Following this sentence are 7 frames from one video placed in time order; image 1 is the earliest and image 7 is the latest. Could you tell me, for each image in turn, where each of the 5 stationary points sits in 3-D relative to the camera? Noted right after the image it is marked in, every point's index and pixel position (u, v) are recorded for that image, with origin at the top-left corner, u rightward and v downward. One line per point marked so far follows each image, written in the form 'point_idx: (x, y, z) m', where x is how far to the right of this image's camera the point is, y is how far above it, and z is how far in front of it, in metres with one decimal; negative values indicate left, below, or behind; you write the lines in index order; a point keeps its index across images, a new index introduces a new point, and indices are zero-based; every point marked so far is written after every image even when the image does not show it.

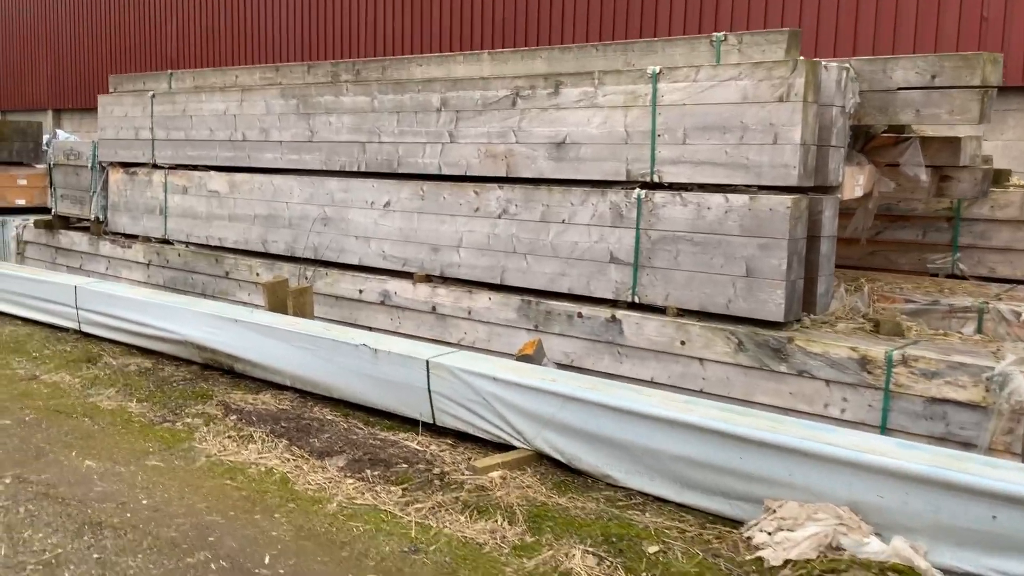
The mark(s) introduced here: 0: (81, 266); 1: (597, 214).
0: (-4.2, +0.2, +8.5) m
1: (+0.5, +0.4, +5.0) m
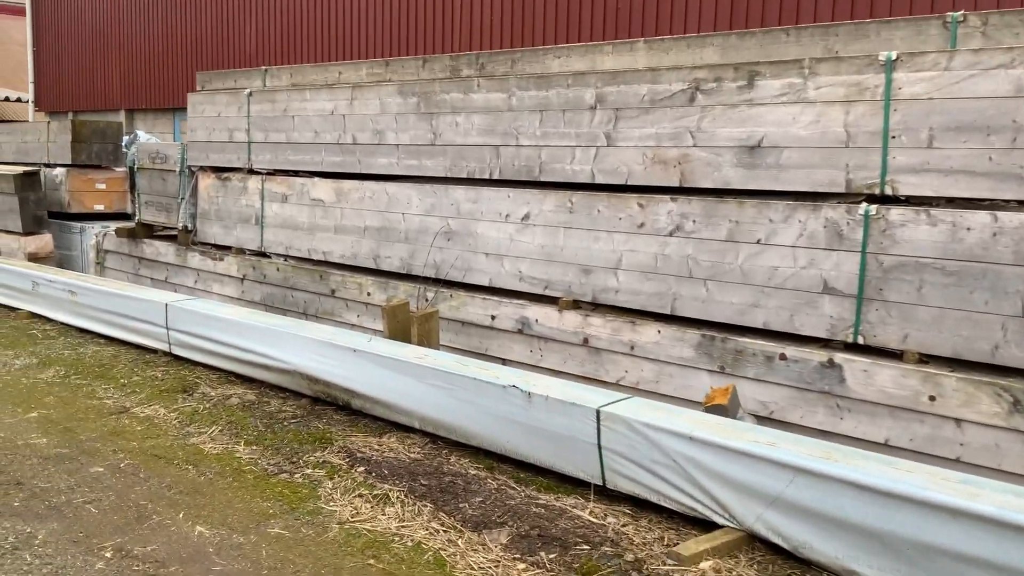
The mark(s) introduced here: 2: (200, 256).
0: (-3.1, +0.1, +7.9) m
1: (+1.4, +0.3, +4.1) m
2: (-2.7, +0.3, +7.5) m
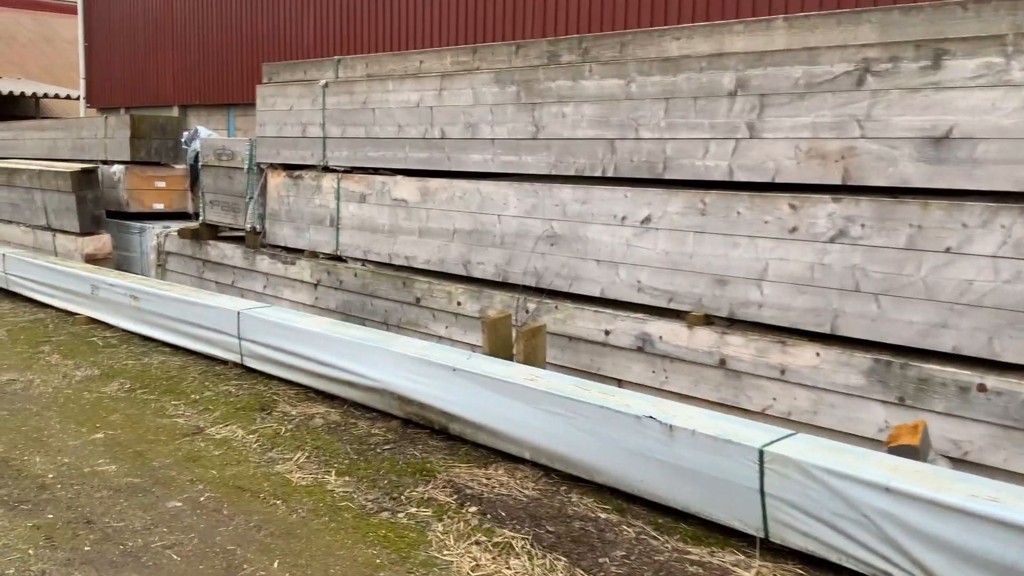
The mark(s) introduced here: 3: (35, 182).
0: (-2.4, 0.0, +7.4) m
1: (+2.0, +0.2, +3.4) m
2: (-1.9, +0.2, +7.0) m
3: (-5.0, +1.1, +9.0) m
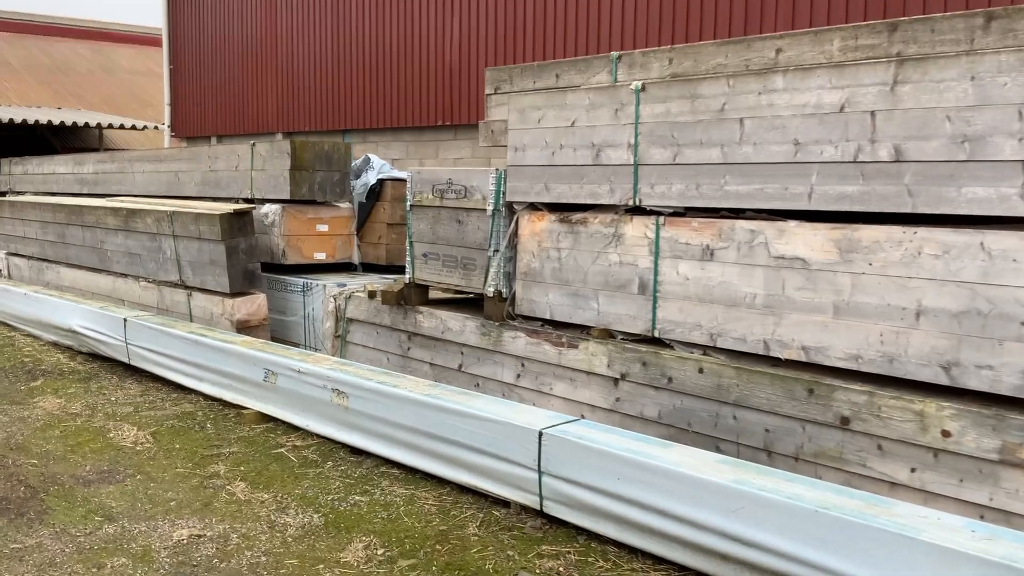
0: (-0.3, -0.5, +5.3) m
1: (+3.8, -0.2, +1.2) m
2: (+0.1, -0.3, +4.9) m
3: (-2.8, +0.5, +7.1) m
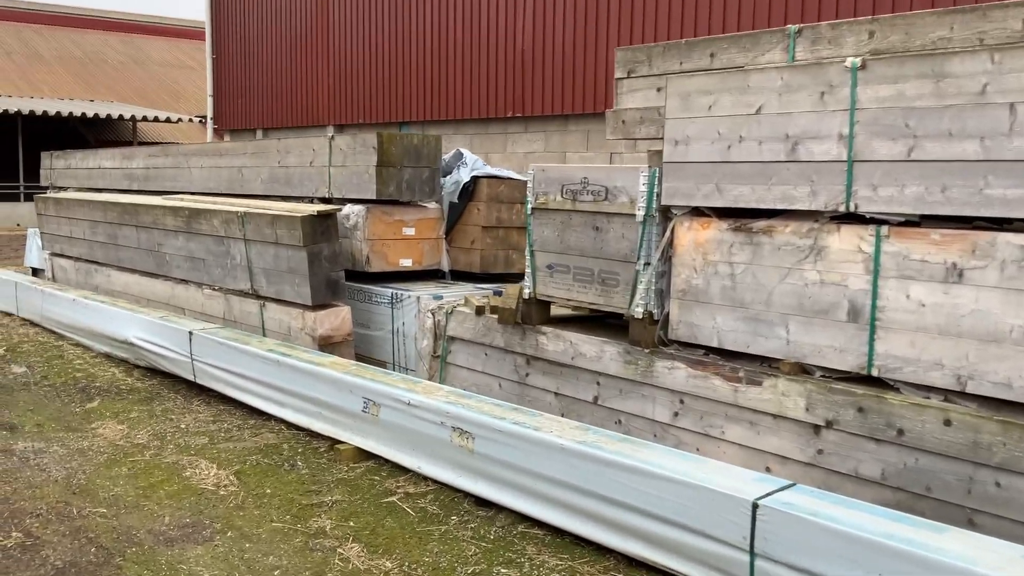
0: (+0.5, -0.6, +4.5) m
1: (+4.5, -0.3, +0.3) m
2: (+0.8, -0.4, +4.1) m
3: (-2.0, +0.4, +6.3) m
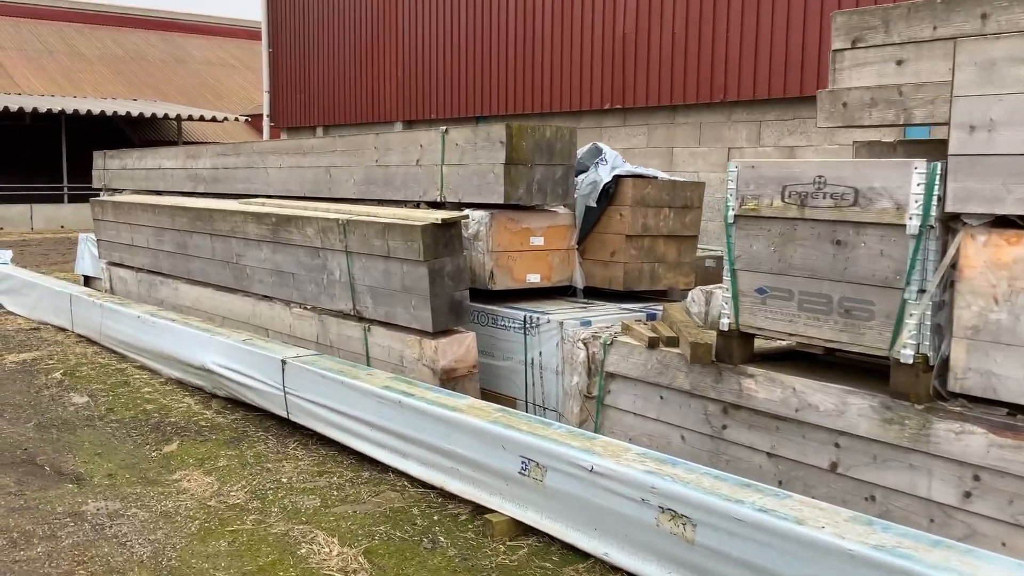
0: (+1.3, -0.7, +3.5) m
1: (+5.2, -0.5, -0.9) m
2: (+1.7, -0.5, +3.0) m
3: (-1.1, +0.3, +5.4) m
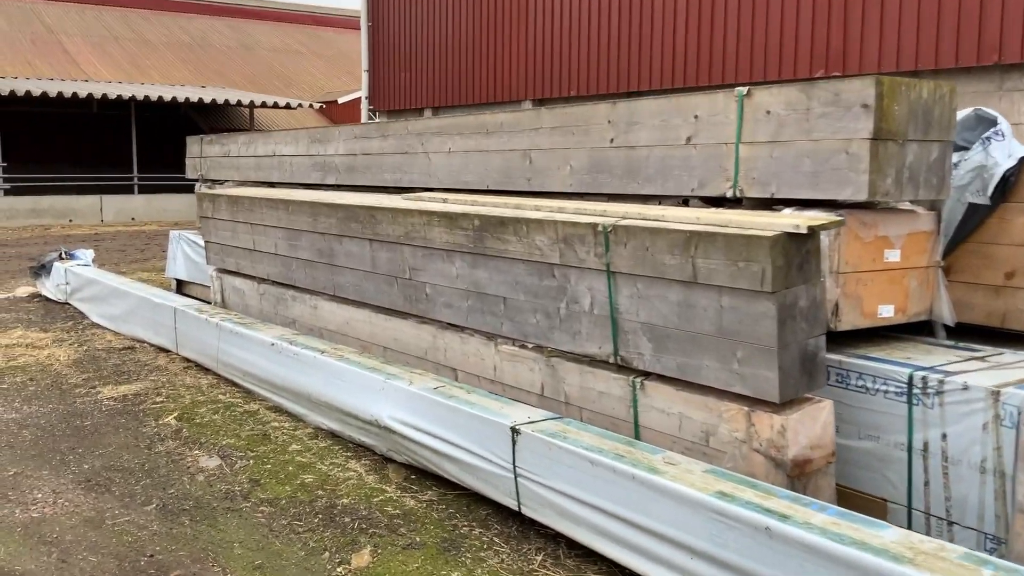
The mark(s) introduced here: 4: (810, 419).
0: (+2.6, -0.9, +1.7) m
1: (+6.2, -0.7, -2.9) m
2: (+2.9, -0.7, +1.2) m
3: (+0.3, +0.2, +3.7) m
4: (+1.1, -0.5, +3.1) m
